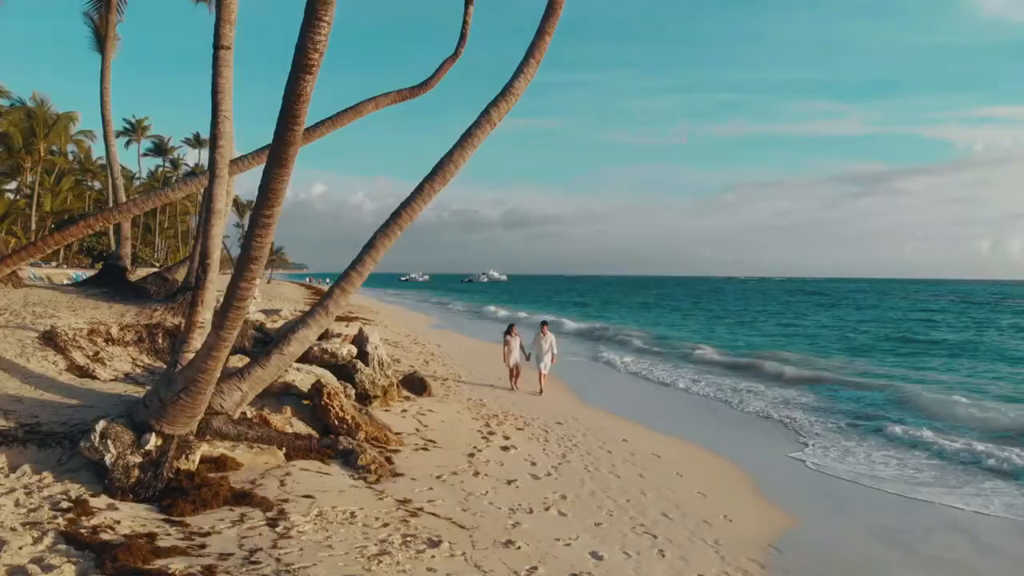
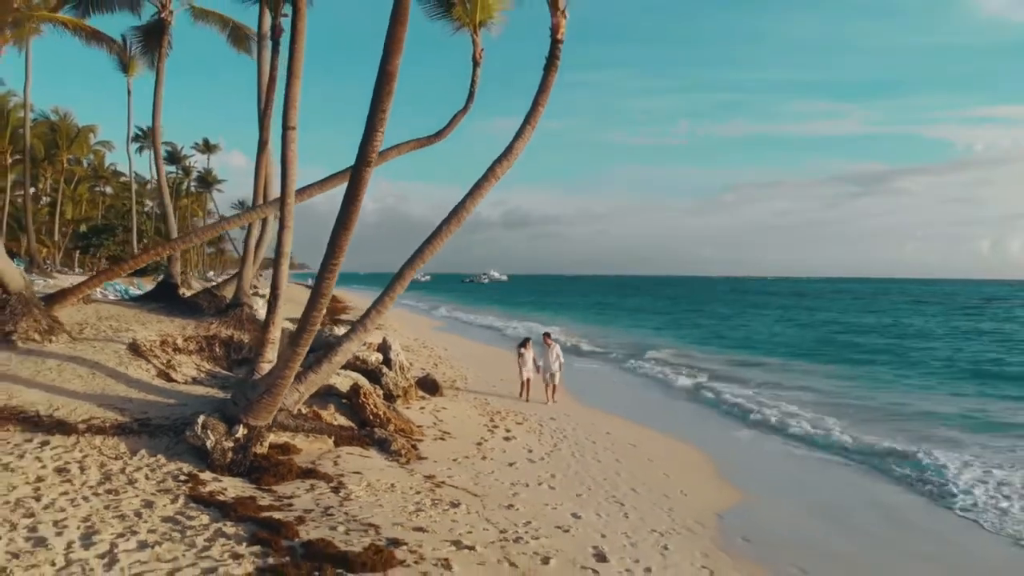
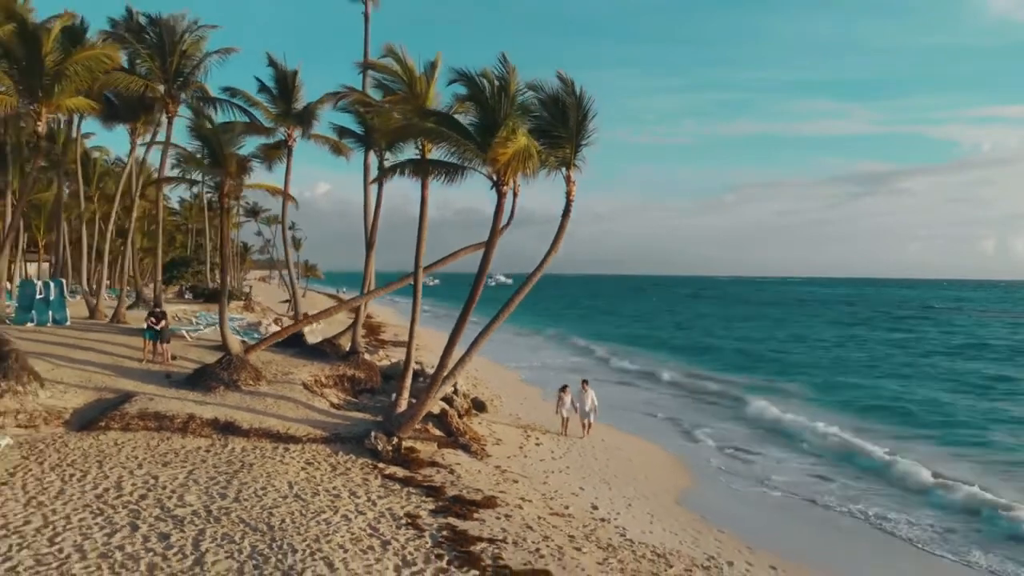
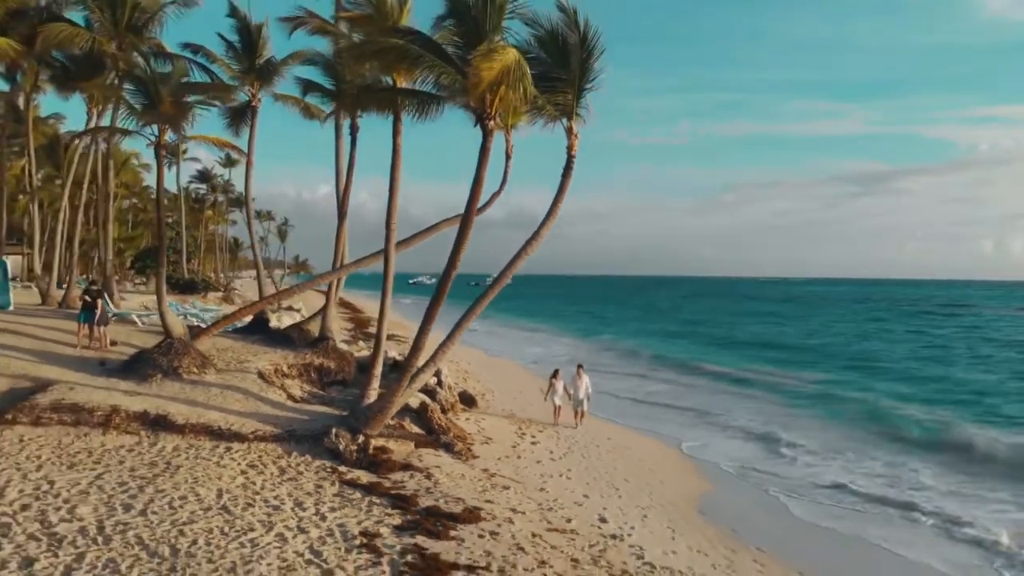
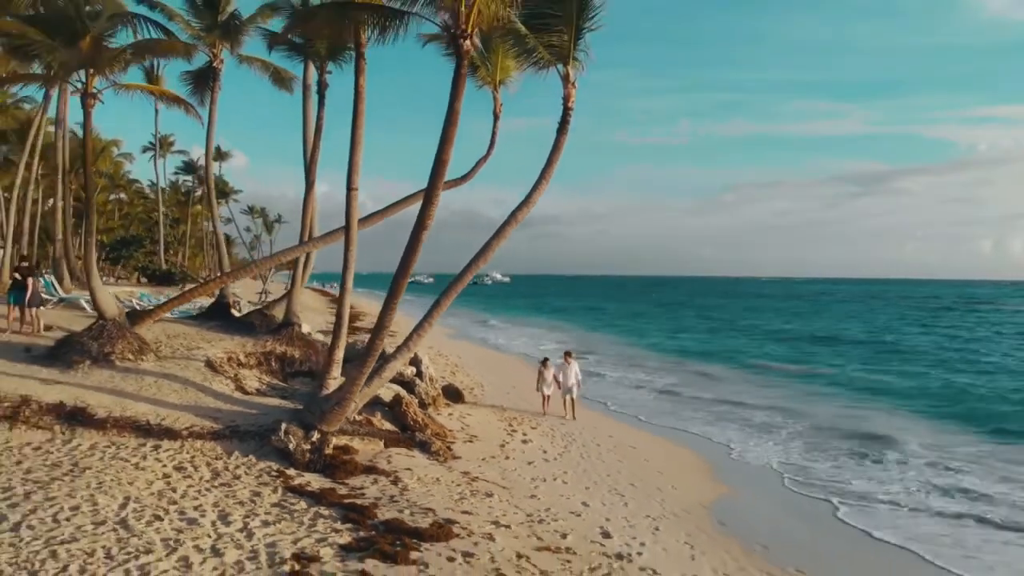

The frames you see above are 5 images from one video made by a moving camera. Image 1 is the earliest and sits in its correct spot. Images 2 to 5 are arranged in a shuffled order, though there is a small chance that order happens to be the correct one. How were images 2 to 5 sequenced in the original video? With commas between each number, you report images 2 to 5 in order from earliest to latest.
2, 5, 4, 3
